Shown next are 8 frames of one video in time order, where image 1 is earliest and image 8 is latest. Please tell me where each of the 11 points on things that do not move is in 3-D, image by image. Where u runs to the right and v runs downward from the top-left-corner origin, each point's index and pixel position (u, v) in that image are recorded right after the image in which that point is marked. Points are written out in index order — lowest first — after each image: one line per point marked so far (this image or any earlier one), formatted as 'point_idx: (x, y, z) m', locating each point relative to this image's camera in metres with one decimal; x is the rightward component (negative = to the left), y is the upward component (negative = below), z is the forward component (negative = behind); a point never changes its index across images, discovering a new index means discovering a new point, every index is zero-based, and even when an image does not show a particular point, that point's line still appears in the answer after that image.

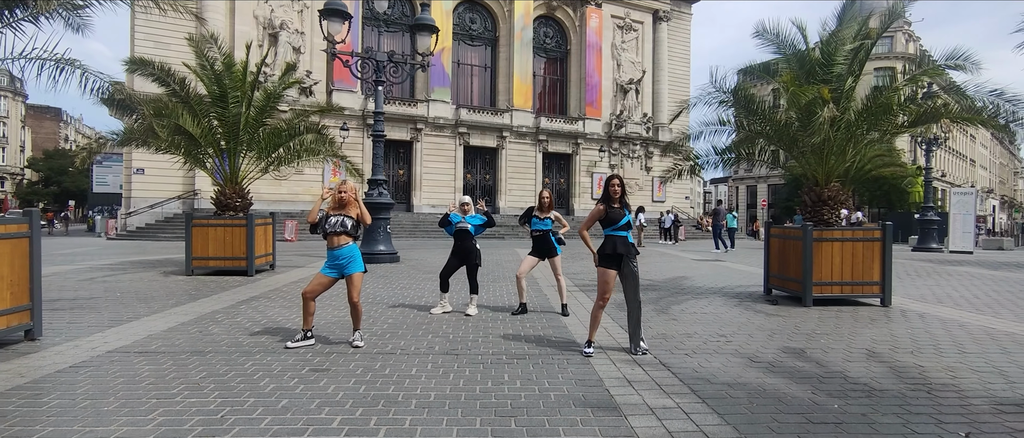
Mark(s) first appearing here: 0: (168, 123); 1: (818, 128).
0: (-6.7, +1.9, +11.1) m
1: (+4.5, +1.3, +8.4) m
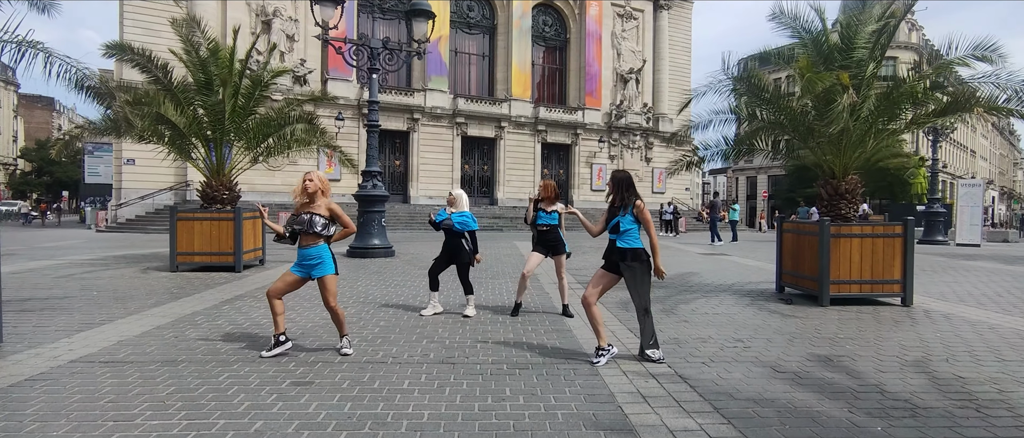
0: (-6.7, +2.0, +10.5) m
1: (+4.5, +1.4, +7.9) m
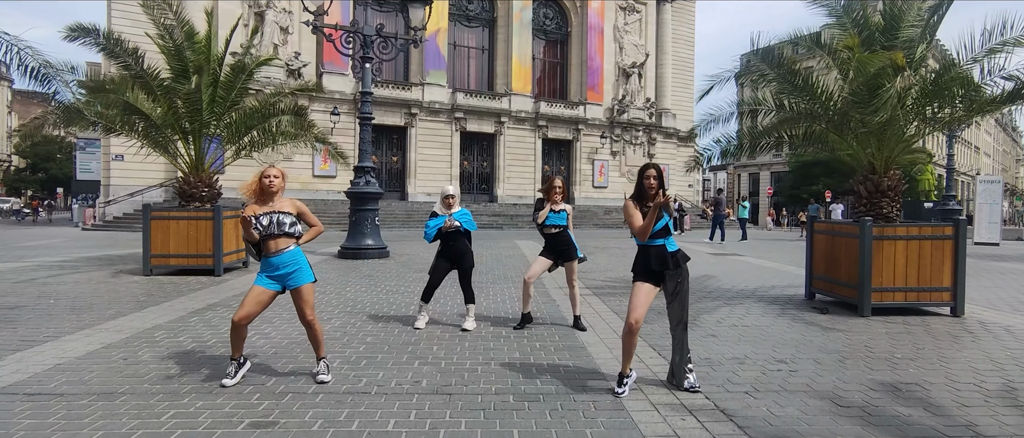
0: (-6.7, +2.0, +9.7) m
1: (+4.6, +1.4, +7.0) m
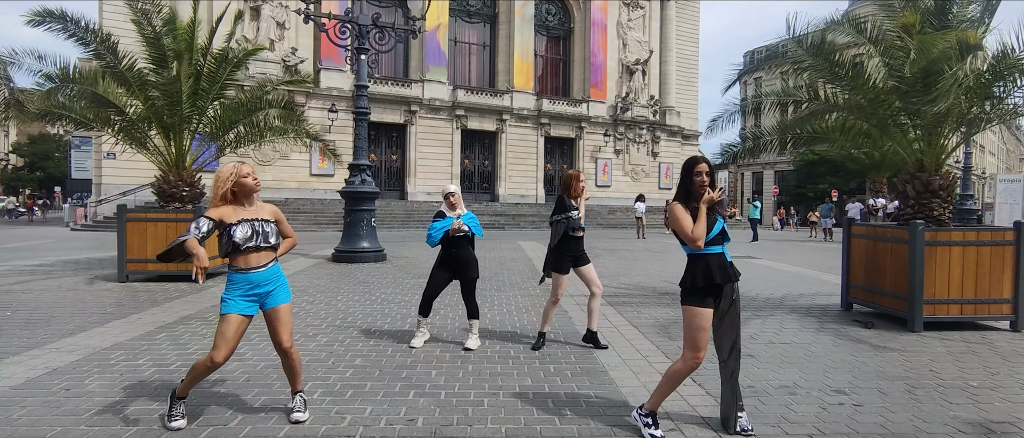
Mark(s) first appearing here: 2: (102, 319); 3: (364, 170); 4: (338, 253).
0: (-6.6, +2.0, +8.9) m
1: (+4.7, +1.4, +6.2) m
2: (-4.8, -1.2, +6.7) m
3: (-3.3, +1.1, +12.7) m
4: (-3.8, -0.7, +12.5) m
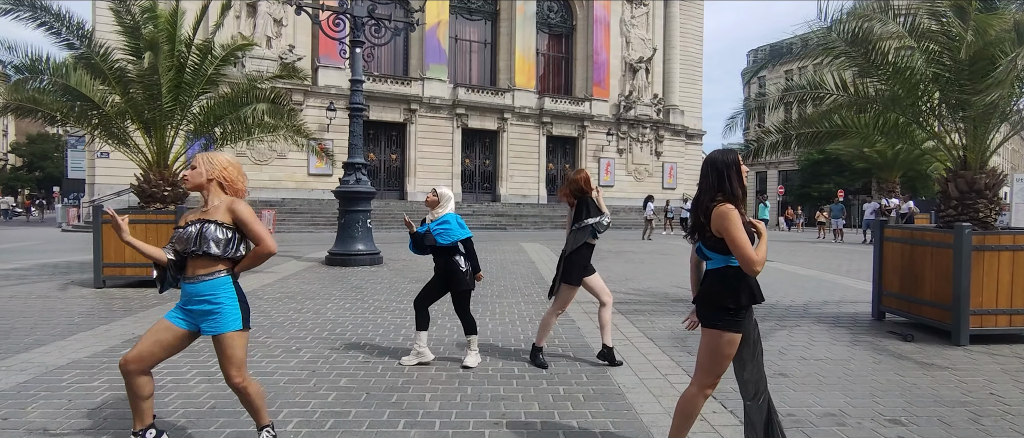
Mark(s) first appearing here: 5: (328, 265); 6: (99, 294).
0: (-6.5, +2.0, +8.3) m
1: (+4.7, +1.3, +5.6) m
2: (-4.7, -1.2, +6.1) m
3: (-3.2, +1.1, +12.1) m
4: (-3.8, -0.8, +12.0) m
5: (-3.8, -1.0, +11.9) m
6: (-5.9, -1.1, +8.2) m
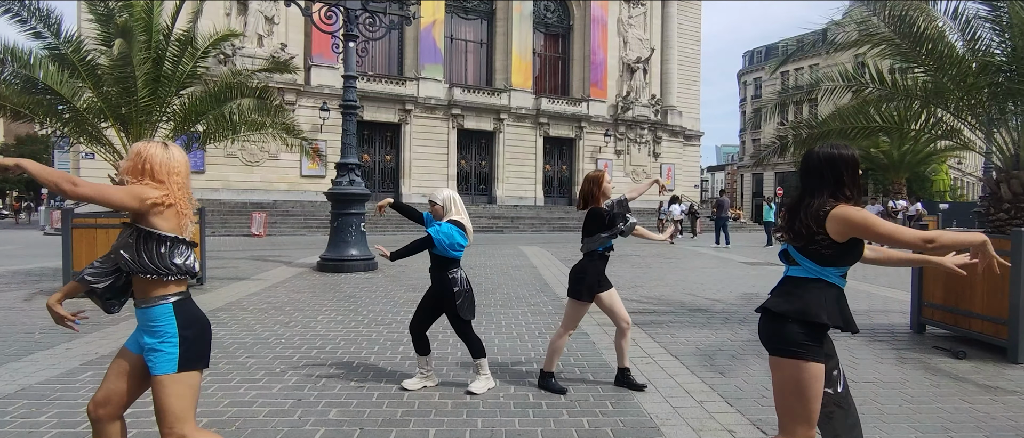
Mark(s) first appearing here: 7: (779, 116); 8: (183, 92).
0: (-6.5, +1.9, +7.7) m
1: (+4.8, +1.3, +5.1) m
2: (-4.6, -1.2, +5.4) m
3: (-3.2, +1.0, +11.5) m
4: (-3.7, -0.8, +11.3) m
5: (-3.8, -1.0, +11.3) m
6: (-5.8, -1.1, +7.5) m
7: (+3.6, +1.4, +7.9) m
8: (-5.0, +2.0, +8.7) m
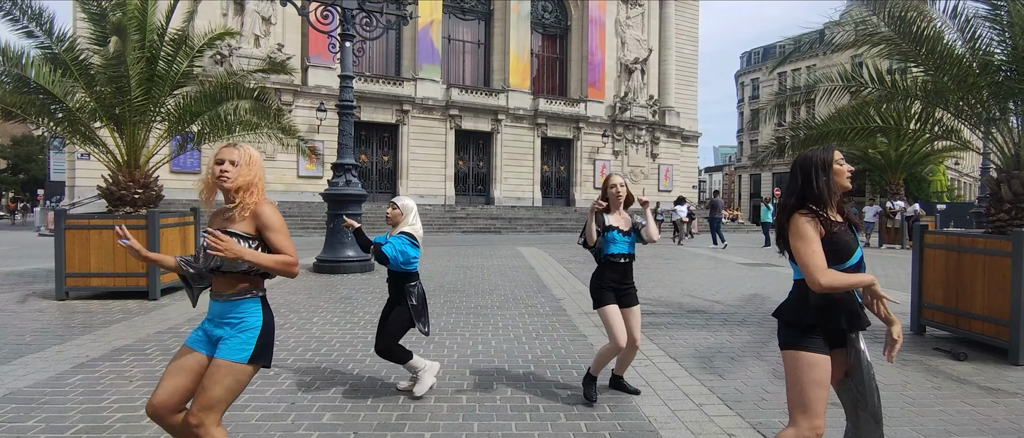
0: (-6.5, +1.9, +7.6) m
1: (+4.8, +1.3, +5.0) m
2: (-4.7, -1.3, +5.4) m
3: (-3.2, +1.0, +11.4) m
4: (-3.8, -0.9, +11.2) m
5: (-3.8, -1.0, +11.2) m
6: (-5.9, -1.1, +7.5) m
7: (+3.6, +1.4, +7.8) m
8: (-5.1, +2.0, +8.7) m
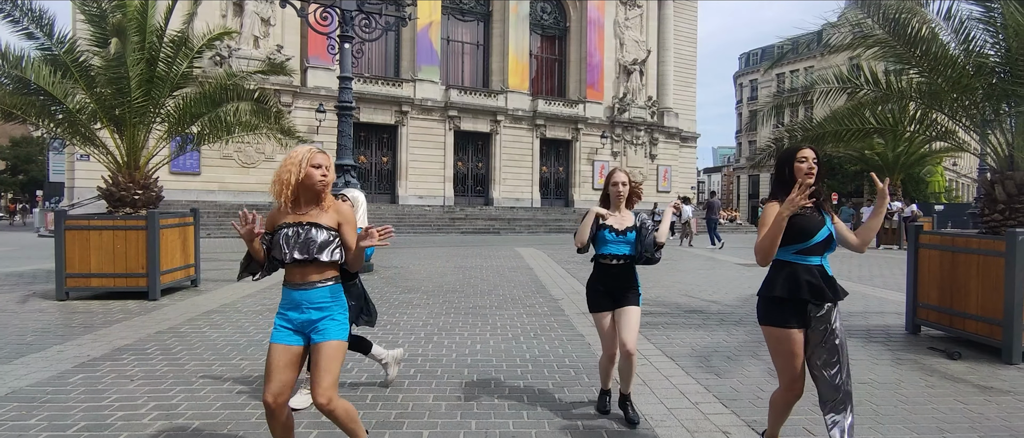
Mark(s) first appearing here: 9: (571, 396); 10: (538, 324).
0: (-6.5, +1.9, +7.6) m
1: (+4.8, +1.3, +5.1) m
2: (-4.7, -1.3, +5.4) m
3: (-3.3, +1.0, +11.5) m
4: (-3.8, -0.9, +11.3) m
5: (-3.9, -1.1, +11.2) m
6: (-5.9, -1.1, +7.5) m
7: (+3.6, +1.4, +7.9) m
8: (-5.1, +1.9, +8.7) m
9: (+0.5, -1.4, +4.5) m
10: (+0.3, -1.3, +7.0) m
